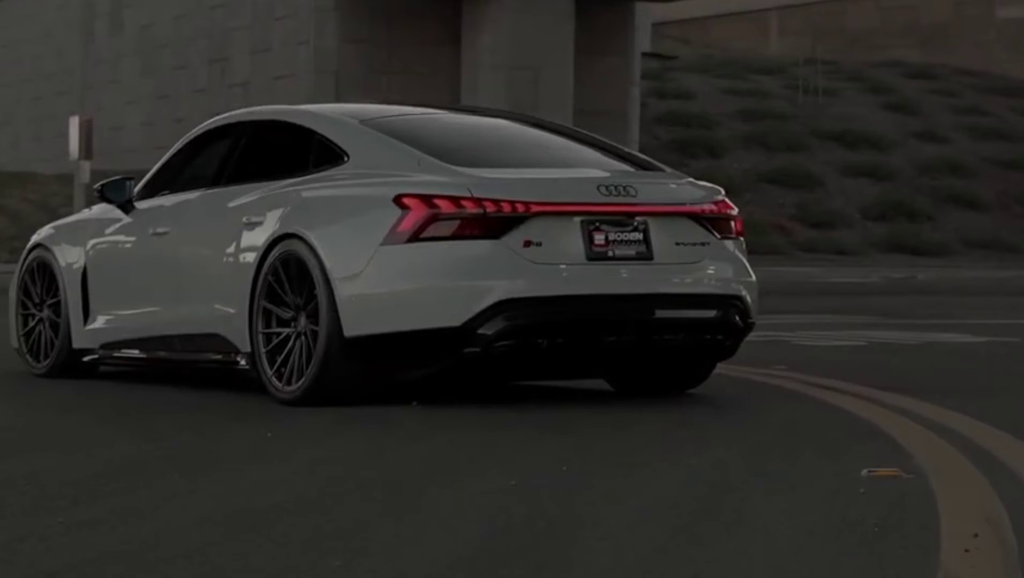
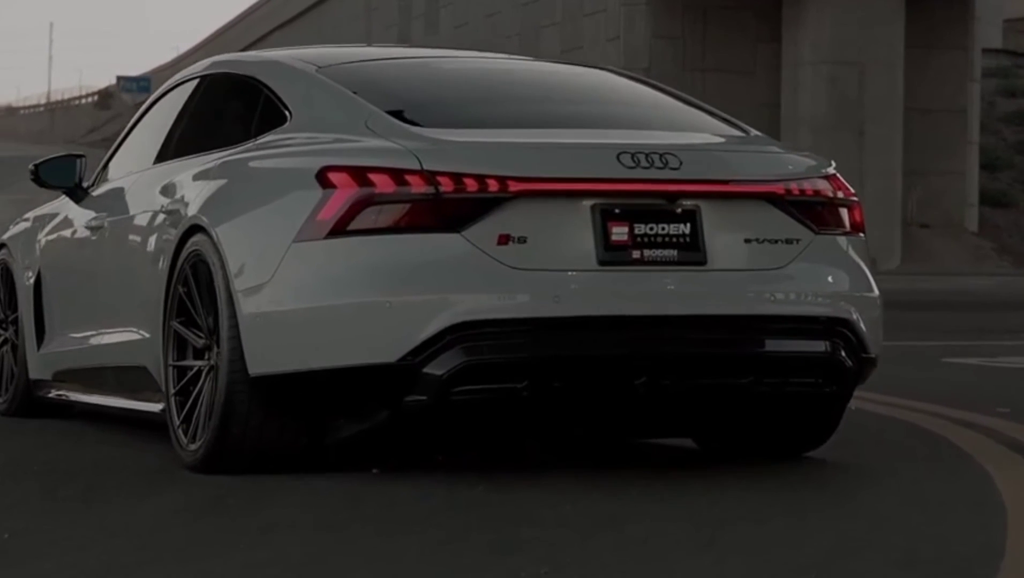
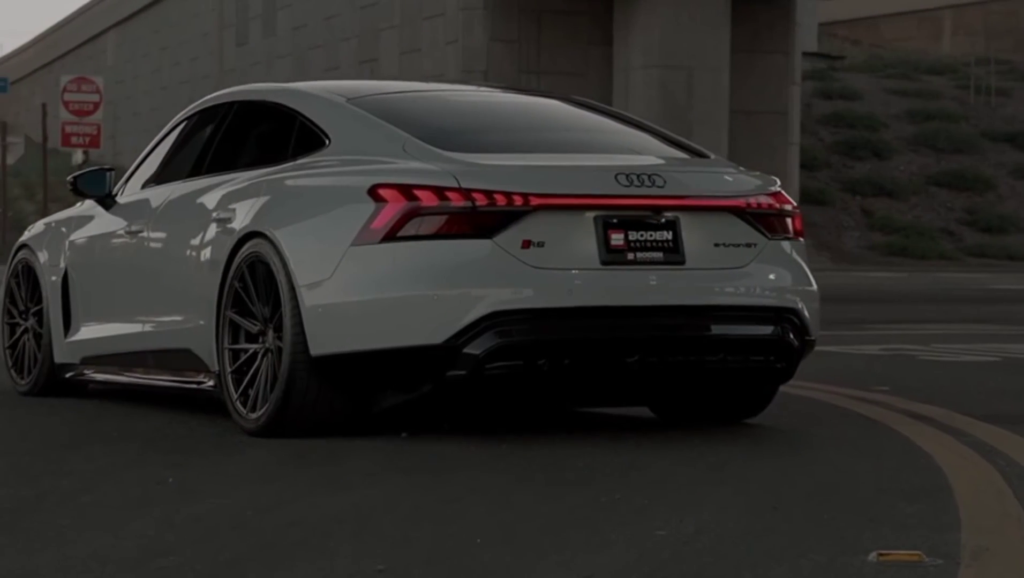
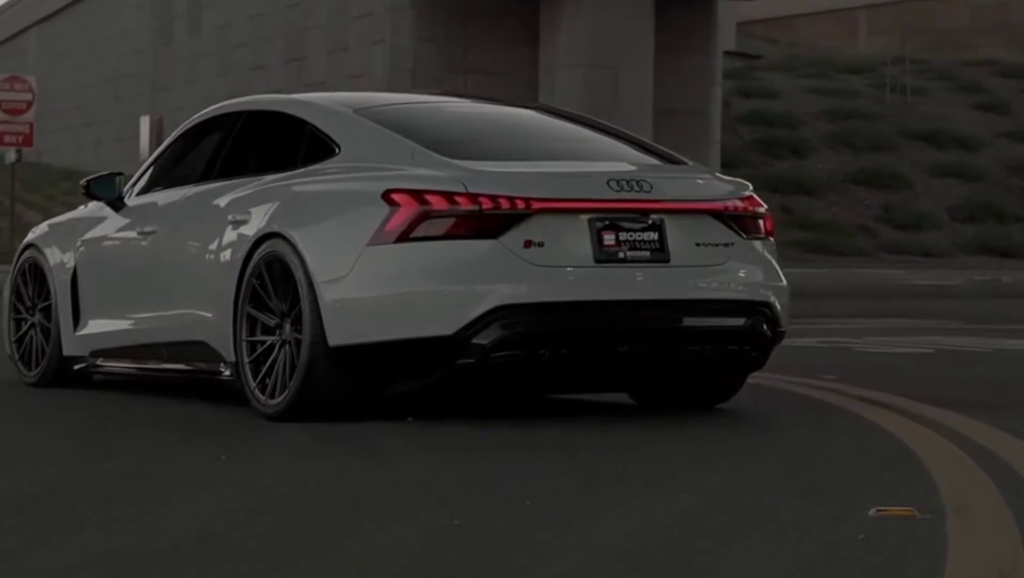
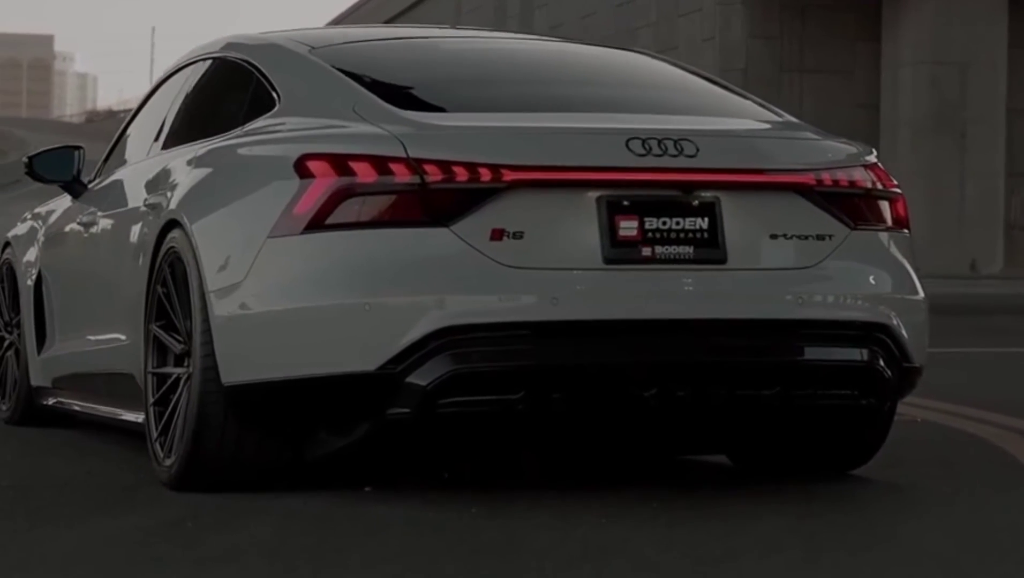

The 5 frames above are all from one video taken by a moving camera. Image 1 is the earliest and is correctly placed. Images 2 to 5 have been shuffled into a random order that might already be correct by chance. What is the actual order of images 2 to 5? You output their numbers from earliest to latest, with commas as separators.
4, 3, 2, 5
